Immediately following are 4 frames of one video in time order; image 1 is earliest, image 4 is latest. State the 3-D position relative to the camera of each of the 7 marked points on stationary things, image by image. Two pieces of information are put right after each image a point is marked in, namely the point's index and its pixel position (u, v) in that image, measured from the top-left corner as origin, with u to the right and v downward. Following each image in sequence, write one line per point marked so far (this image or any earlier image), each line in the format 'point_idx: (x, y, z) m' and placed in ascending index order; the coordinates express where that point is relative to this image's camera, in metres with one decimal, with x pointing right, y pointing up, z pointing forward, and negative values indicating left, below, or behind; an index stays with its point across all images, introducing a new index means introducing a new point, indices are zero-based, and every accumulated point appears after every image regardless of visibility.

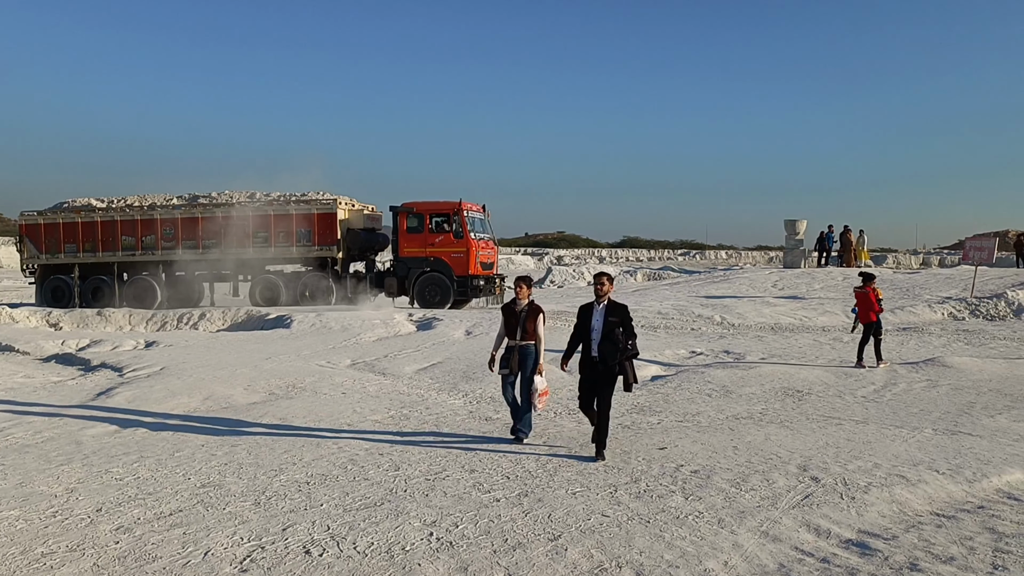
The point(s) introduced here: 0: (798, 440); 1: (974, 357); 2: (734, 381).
0: (+2.6, -1.4, +8.4) m
1: (+7.8, -1.2, +15.1) m
2: (+3.0, -1.3, +12.2) m
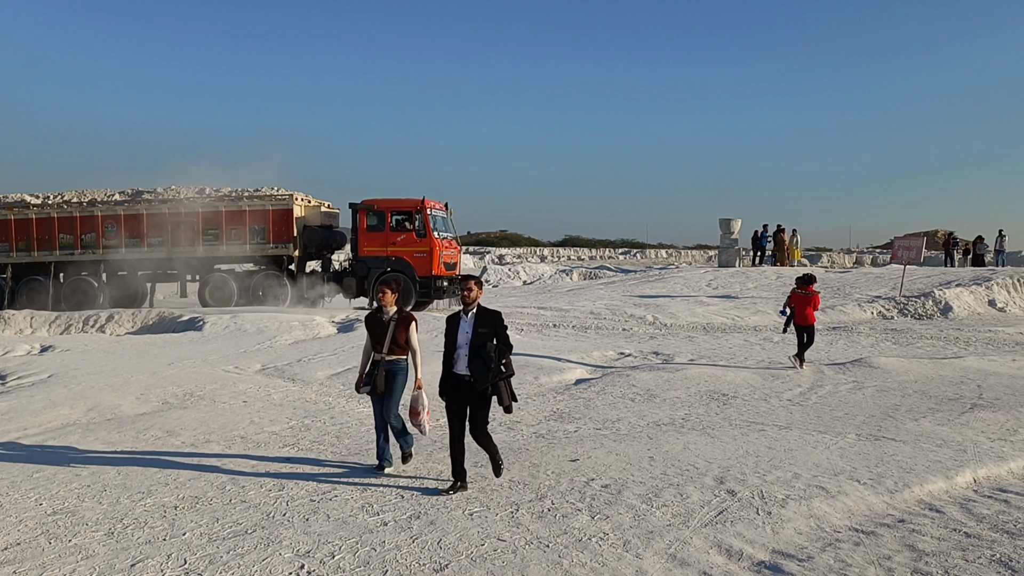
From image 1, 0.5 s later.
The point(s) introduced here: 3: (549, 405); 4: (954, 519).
0: (+1.8, -1.4, +8.0) m
1: (+6.5, -1.2, +15.0) m
2: (+1.9, -1.3, +11.8) m
3: (+0.4, -1.4, +10.5) m
4: (+3.0, -1.6, +6.2) m
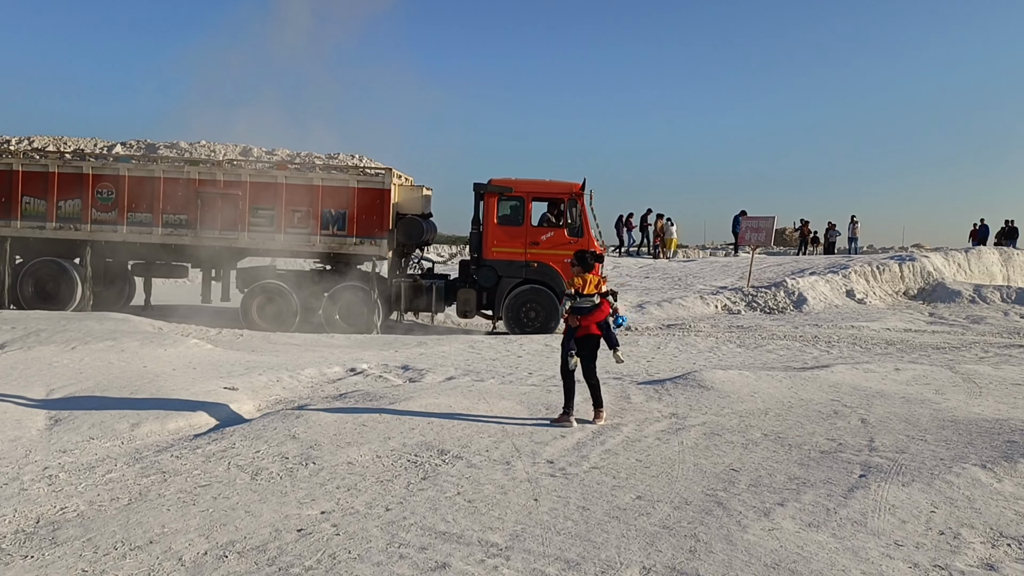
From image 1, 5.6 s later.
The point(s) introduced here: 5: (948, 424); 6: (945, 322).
0: (-0.9, -1.3, +2.9) m
1: (+2.7, -0.9, +10.6) m
2: (-1.3, -1.1, +6.8) m
3: (-2.6, -1.2, +5.2) m
4: (+0.6, -1.4, +1.3) m
5: (+3.4, -1.1, +7.0) m
6: (+9.0, -0.7, +18.6) m
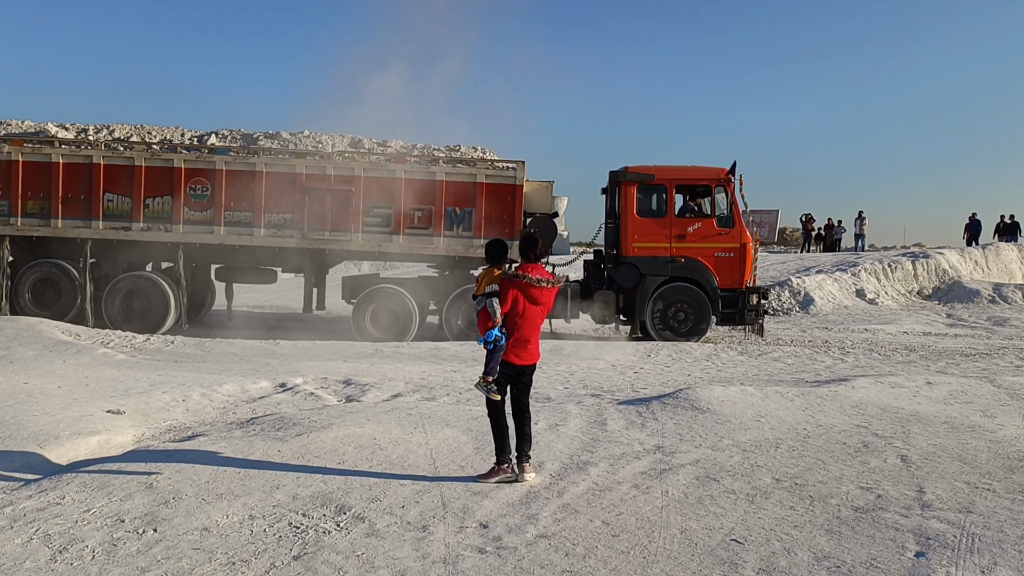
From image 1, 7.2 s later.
0: (-1.3, -1.2, +1.3) m
1: (+2.3, -0.9, +8.9) m
2: (-1.7, -1.1, +5.1) m
3: (-3.0, -1.2, +3.5) m
4: (+0.2, -1.4, -0.3) m
5: (+3.0, -1.0, +5.3) m
6: (+8.6, -0.7, +16.9) m
